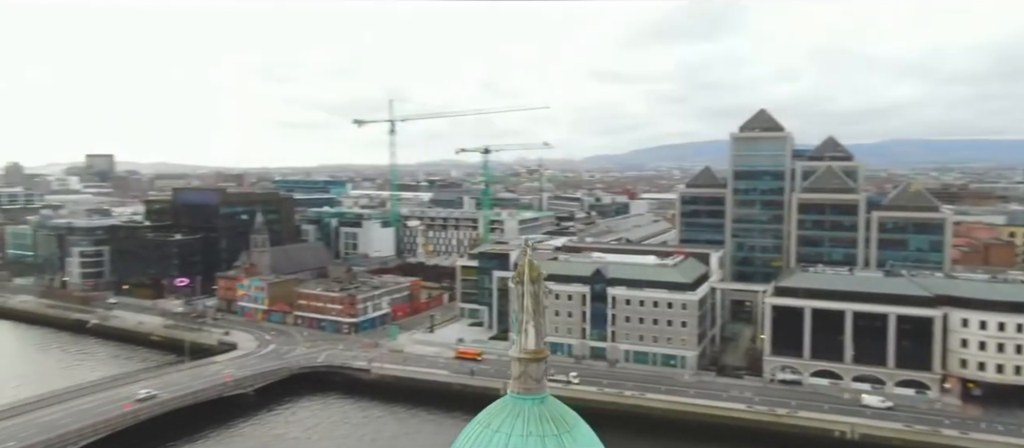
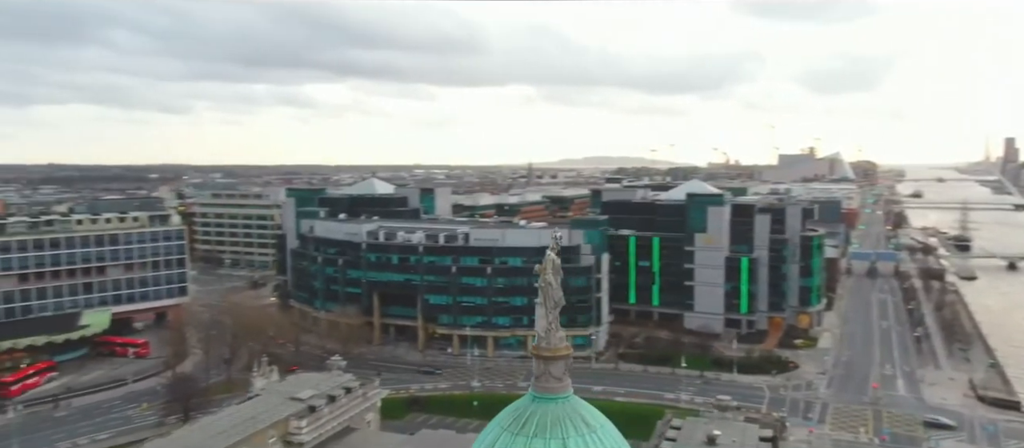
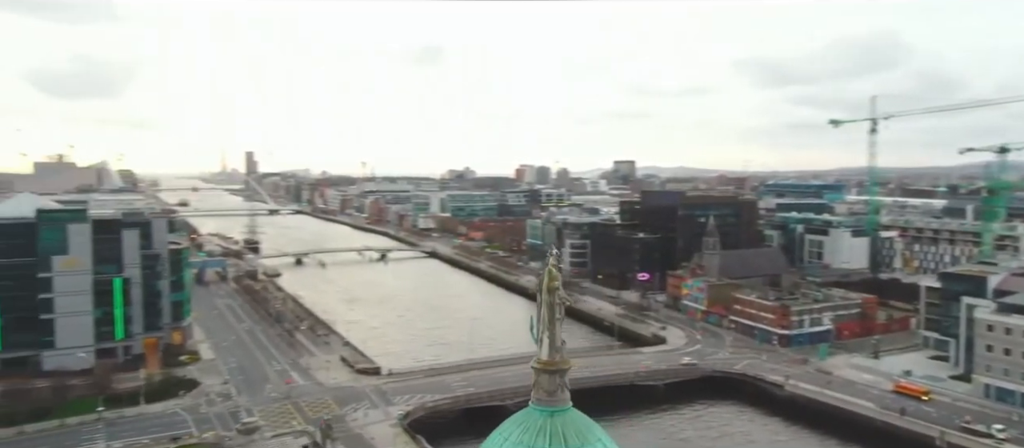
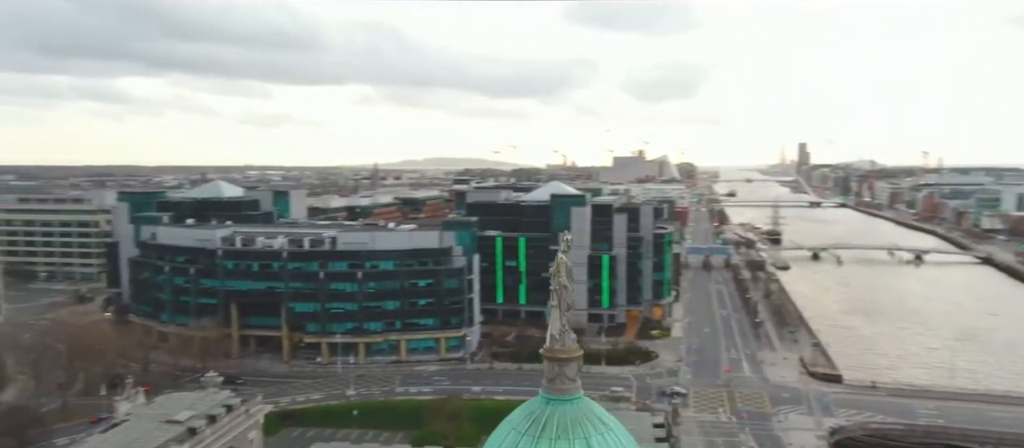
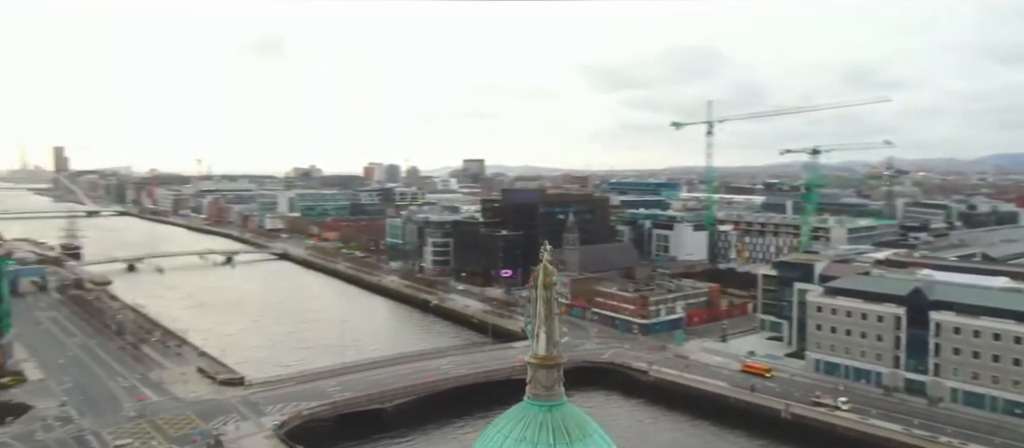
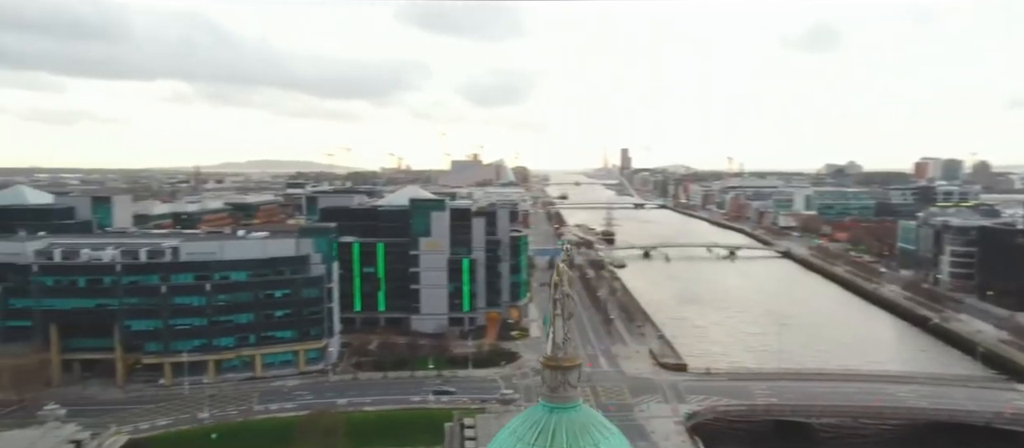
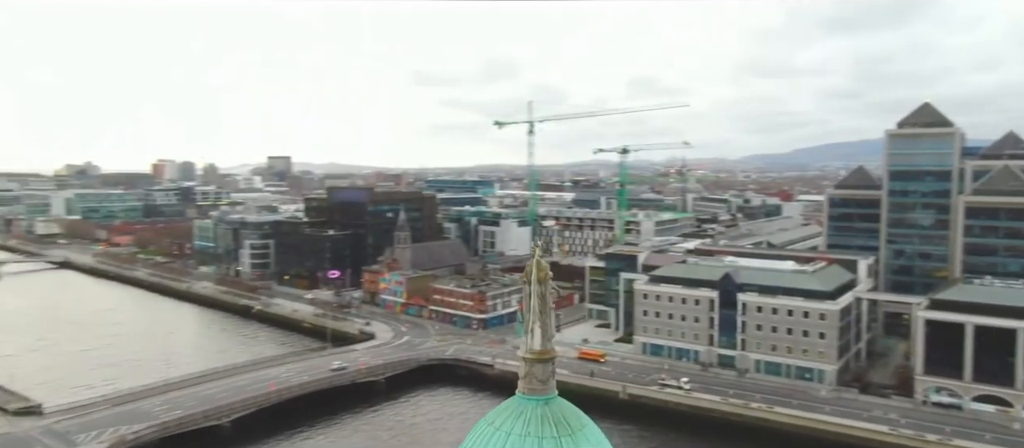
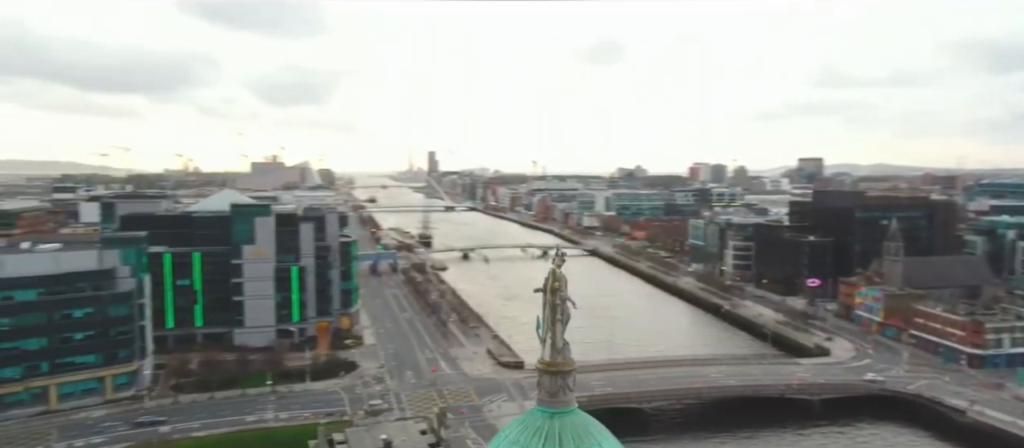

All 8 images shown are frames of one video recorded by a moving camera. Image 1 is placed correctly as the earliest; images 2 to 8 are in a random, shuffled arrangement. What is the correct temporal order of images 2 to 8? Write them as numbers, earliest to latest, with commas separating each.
7, 5, 3, 8, 6, 4, 2
